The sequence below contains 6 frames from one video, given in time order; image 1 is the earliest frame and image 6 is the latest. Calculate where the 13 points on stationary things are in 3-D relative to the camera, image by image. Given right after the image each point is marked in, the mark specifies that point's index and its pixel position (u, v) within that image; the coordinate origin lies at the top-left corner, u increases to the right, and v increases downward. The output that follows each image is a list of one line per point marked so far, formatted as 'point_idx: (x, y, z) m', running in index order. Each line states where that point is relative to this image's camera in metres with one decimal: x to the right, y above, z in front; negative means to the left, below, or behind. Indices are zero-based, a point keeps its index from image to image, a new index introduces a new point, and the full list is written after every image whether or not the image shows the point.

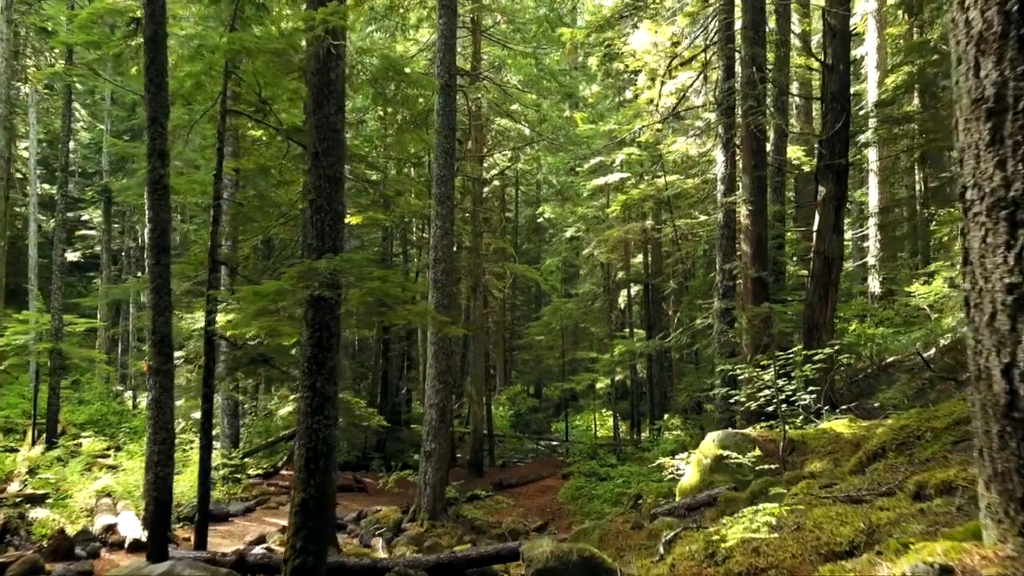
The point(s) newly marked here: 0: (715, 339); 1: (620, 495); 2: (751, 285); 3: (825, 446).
0: (+3.1, -0.8, +11.8) m
1: (+2.0, -3.9, +14.3) m
2: (+3.5, 0.0, +11.1) m
3: (+2.9, -1.5, +7.1) m
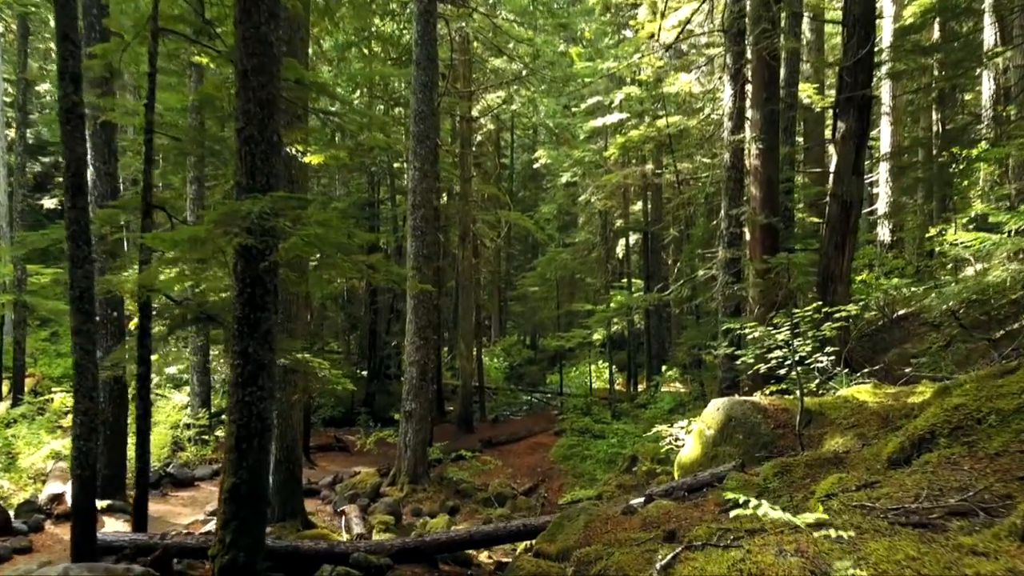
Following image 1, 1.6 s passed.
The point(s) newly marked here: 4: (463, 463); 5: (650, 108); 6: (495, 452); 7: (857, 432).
0: (+2.9, -0.1, +10.8) m
1: (+1.8, -3.0, +13.5) m
2: (+3.3, +0.7, +10.1) m
3: (+2.7, -1.0, +6.1) m
4: (-0.9, -3.3, +14.5) m
5: (+3.1, +4.0, +17.1) m
6: (-0.4, -3.5, +16.5) m
7: (+2.6, -1.1, +5.7) m
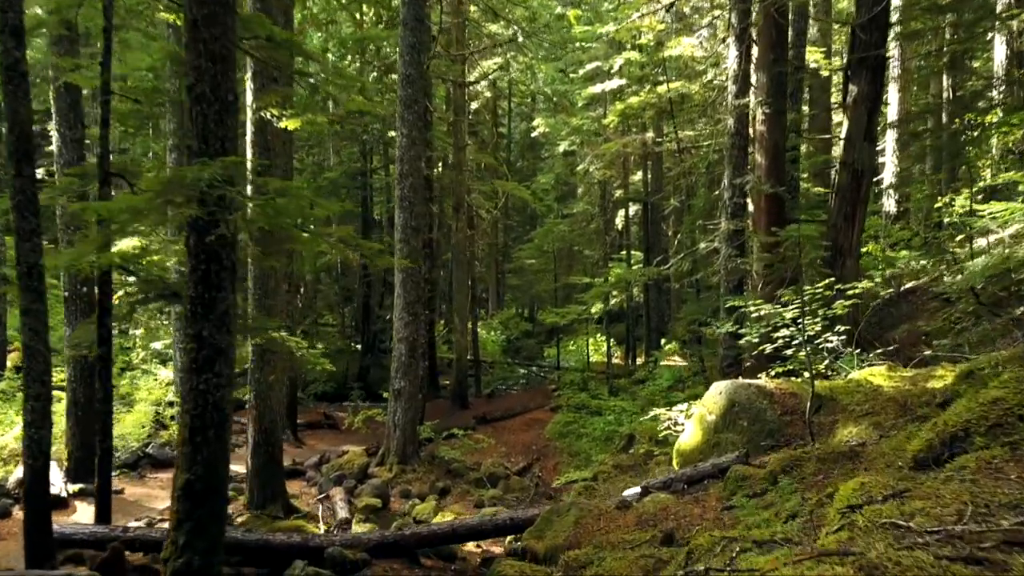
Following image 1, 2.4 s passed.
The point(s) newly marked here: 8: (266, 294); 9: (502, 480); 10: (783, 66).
0: (+2.8, +0.3, +10.3) m
1: (+1.7, -2.5, +13.1) m
2: (+3.1, +1.0, +9.5) m
3: (+2.6, -0.9, +5.7) m
4: (-1.0, -2.8, +14.1) m
5: (+3.0, +4.6, +16.4) m
6: (-0.5, -2.9, +16.1) m
7: (+2.5, -0.9, +5.2) m
8: (-2.8, -0.1, +8.7) m
9: (-0.1, -2.9, +11.7) m
10: (+3.4, +2.8, +9.6) m
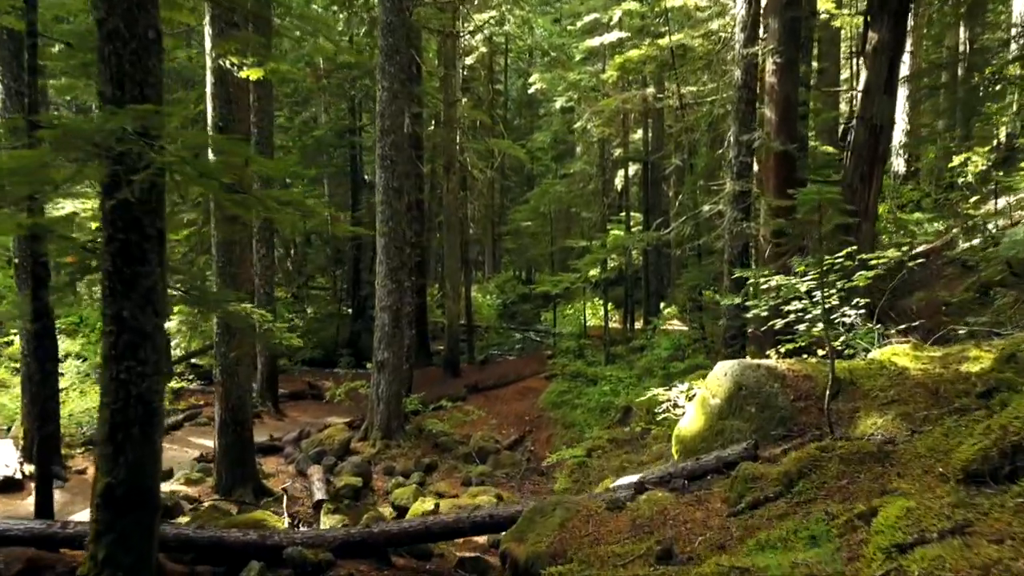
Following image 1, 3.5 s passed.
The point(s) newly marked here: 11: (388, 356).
0: (+2.7, +0.7, +9.5) m
1: (+1.5, -1.9, +12.5) m
2: (+3.0, +1.4, +8.8) m
3: (+2.4, -0.7, +5.0) m
4: (-1.2, -2.2, +13.5) m
5: (+2.8, +5.3, +15.5) m
6: (-0.6, -2.2, +15.6) m
7: (+2.3, -0.7, +4.6) m
8: (-2.9, +0.3, +8.0) m
9: (-0.3, -2.4, +11.2) m
10: (+3.2, +3.2, +8.7) m
11: (-1.8, -1.0, +11.0) m
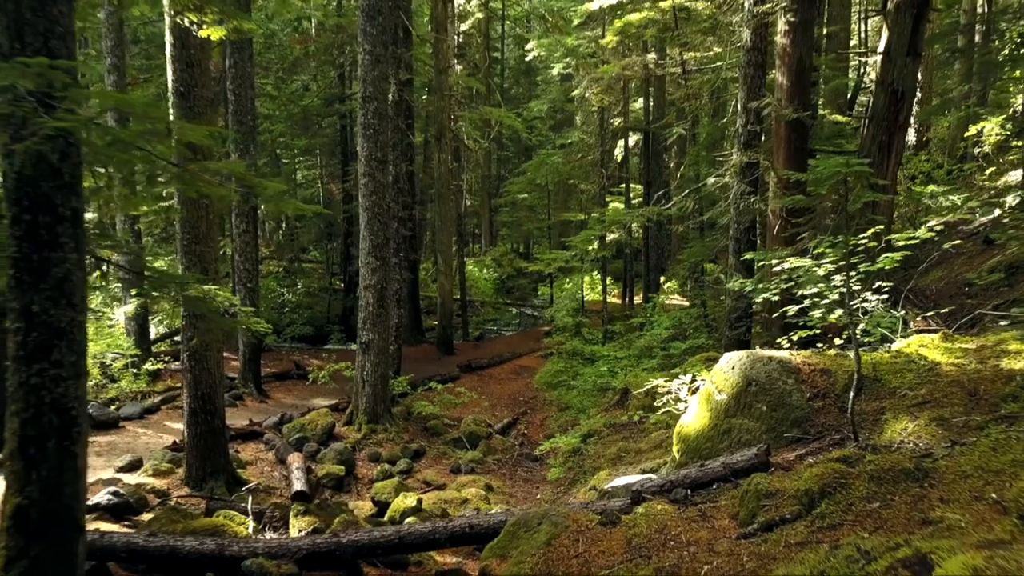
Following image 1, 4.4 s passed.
0: (+2.6, +1.0, +8.9) m
1: (+1.4, -1.6, +12.0) m
2: (+2.9, +1.7, +8.1) m
3: (+2.3, -0.6, +4.4) m
4: (-1.3, -1.8, +13.0) m
5: (+2.7, +5.8, +14.7) m
6: (-0.7, -1.7, +15.0) m
7: (+2.2, -0.7, +4.0) m
8: (-3.0, +0.5, +7.4) m
9: (-0.4, -2.1, +10.7) m
10: (+3.1, +3.4, +8.0) m
11: (-1.9, -0.7, +10.5) m
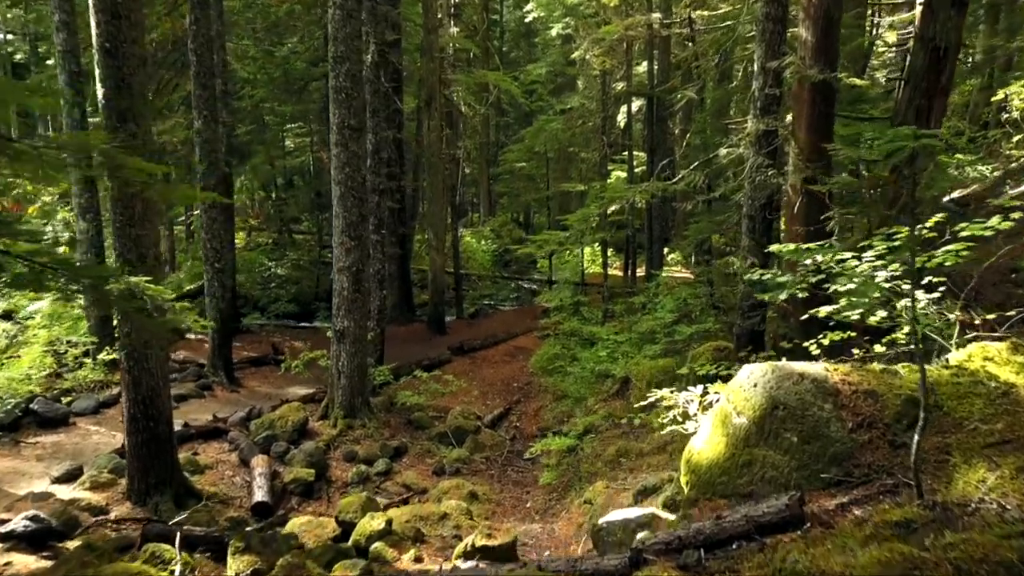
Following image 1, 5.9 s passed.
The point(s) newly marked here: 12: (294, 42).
0: (+2.4, +1.1, +7.9) m
1: (+1.3, -1.3, +11.1) m
2: (+2.8, +1.8, +7.1) m
3: (+2.2, -0.6, +3.5) m
4: (-1.4, -1.5, +12.1) m
5: (+2.6, +6.2, +13.4) m
6: (-0.9, -1.3, +14.2) m
7: (+2.1, -0.7, +3.1) m
8: (-3.2, +0.5, +6.4) m
9: (-0.5, -1.9, +9.8) m
10: (+3.0, +3.5, +6.9) m
11: (-2.0, -0.4, +9.5) m
12: (-5.2, +6.0, +18.4) m
